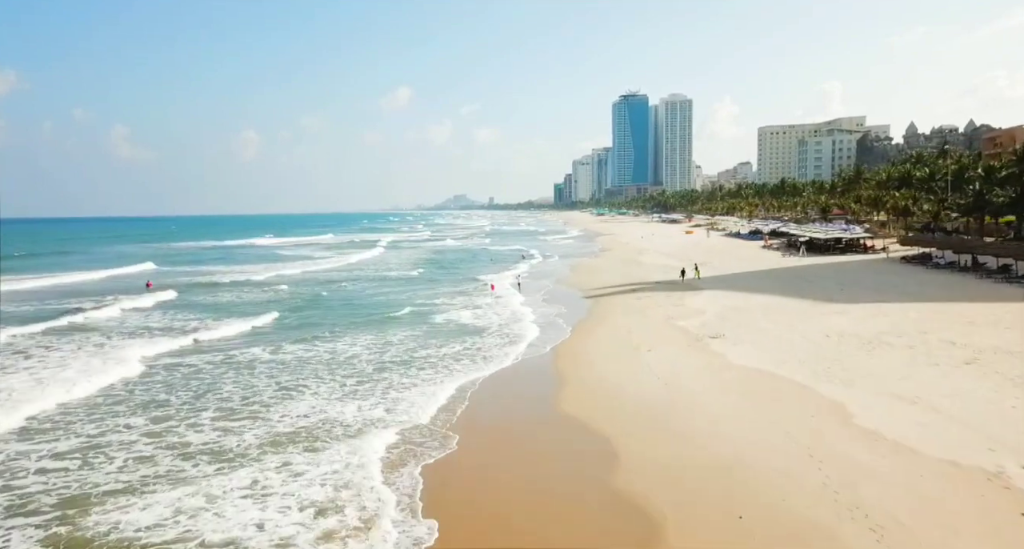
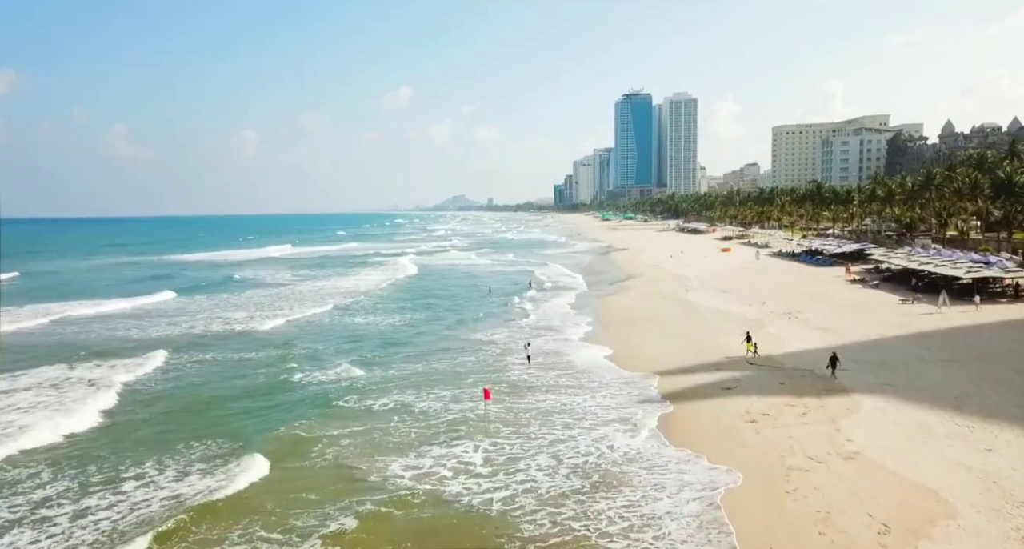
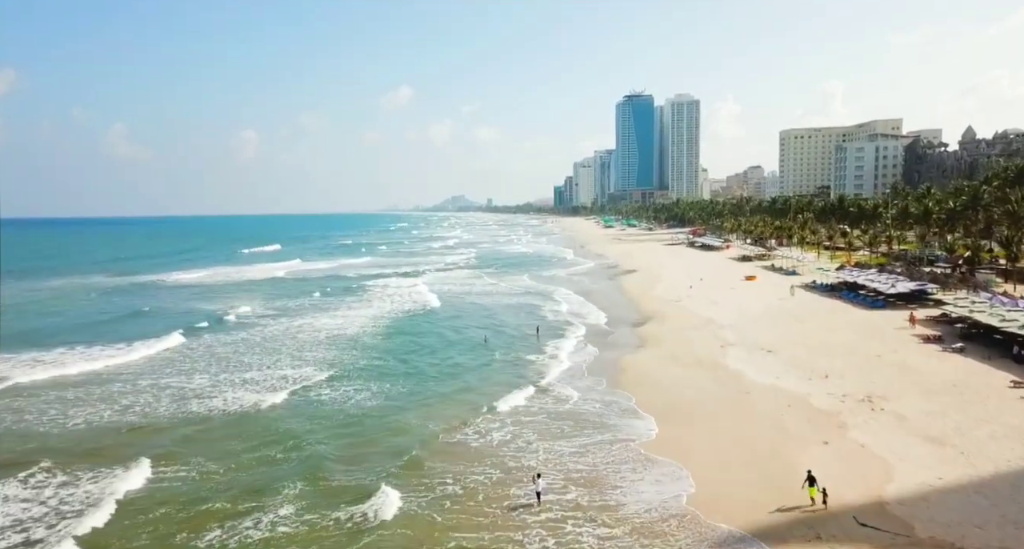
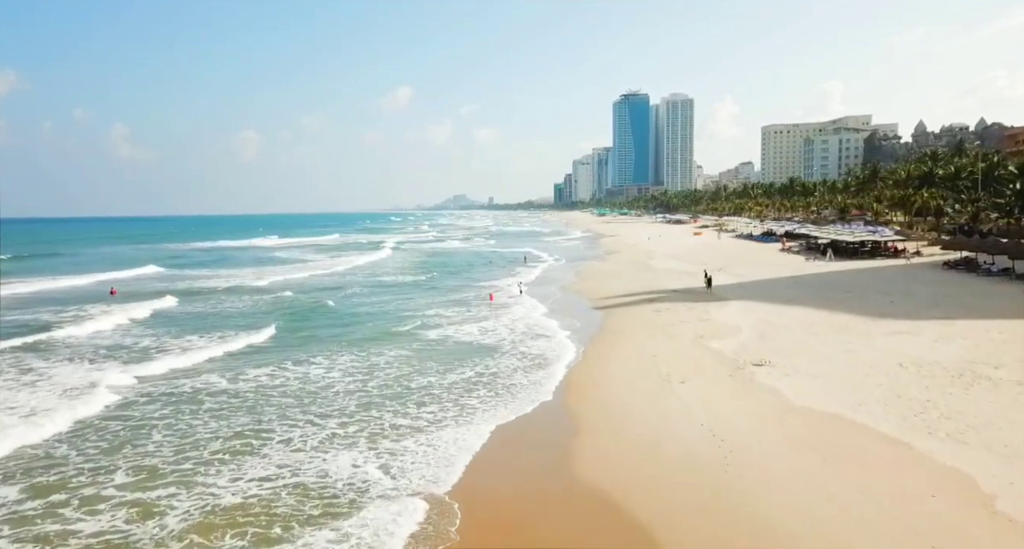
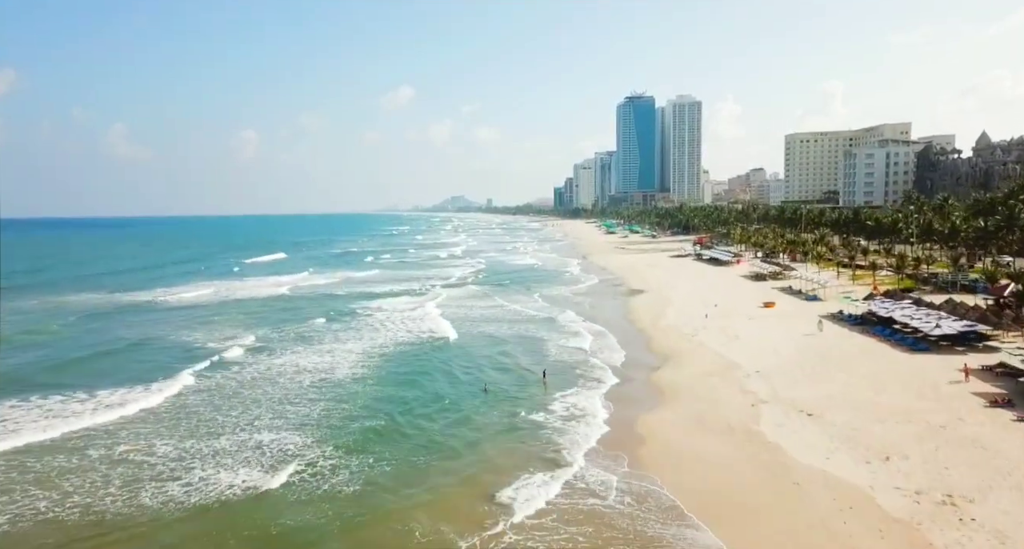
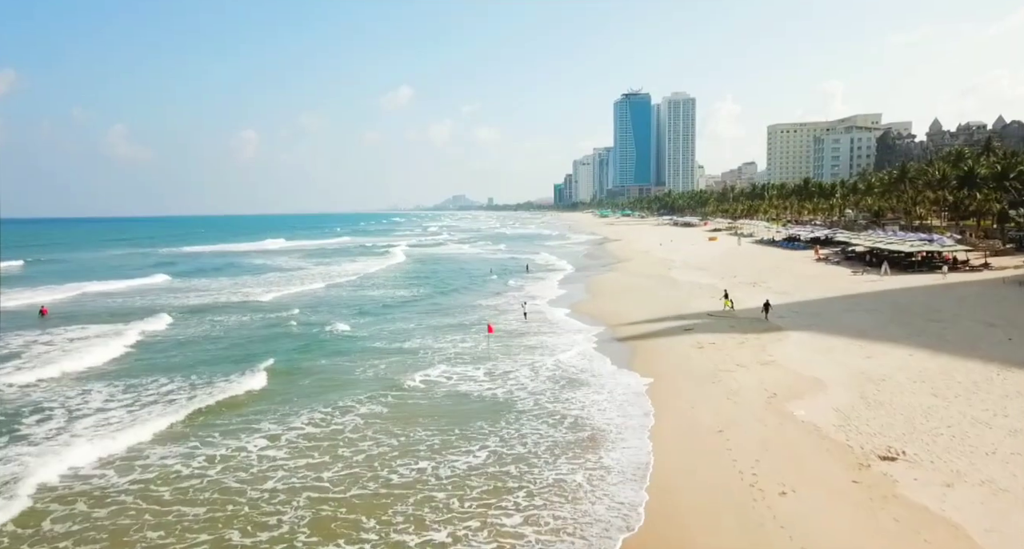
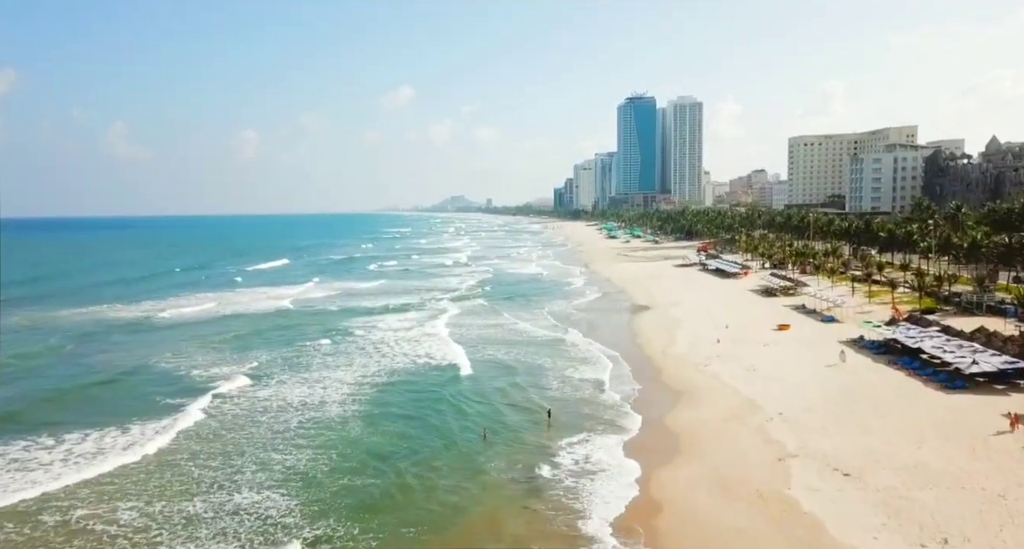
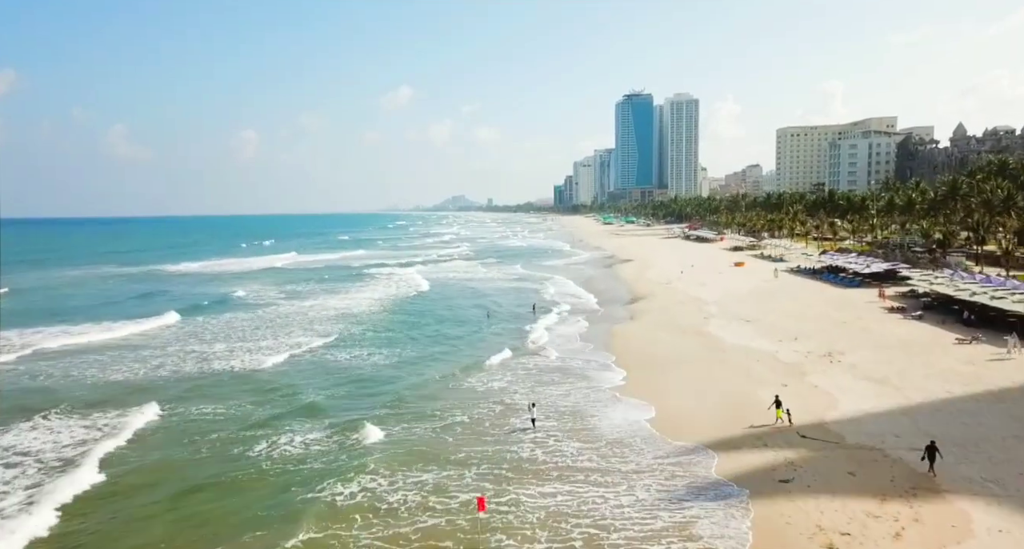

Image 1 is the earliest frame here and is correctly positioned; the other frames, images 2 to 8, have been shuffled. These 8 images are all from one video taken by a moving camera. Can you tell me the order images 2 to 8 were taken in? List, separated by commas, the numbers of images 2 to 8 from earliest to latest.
4, 6, 2, 8, 3, 5, 7
